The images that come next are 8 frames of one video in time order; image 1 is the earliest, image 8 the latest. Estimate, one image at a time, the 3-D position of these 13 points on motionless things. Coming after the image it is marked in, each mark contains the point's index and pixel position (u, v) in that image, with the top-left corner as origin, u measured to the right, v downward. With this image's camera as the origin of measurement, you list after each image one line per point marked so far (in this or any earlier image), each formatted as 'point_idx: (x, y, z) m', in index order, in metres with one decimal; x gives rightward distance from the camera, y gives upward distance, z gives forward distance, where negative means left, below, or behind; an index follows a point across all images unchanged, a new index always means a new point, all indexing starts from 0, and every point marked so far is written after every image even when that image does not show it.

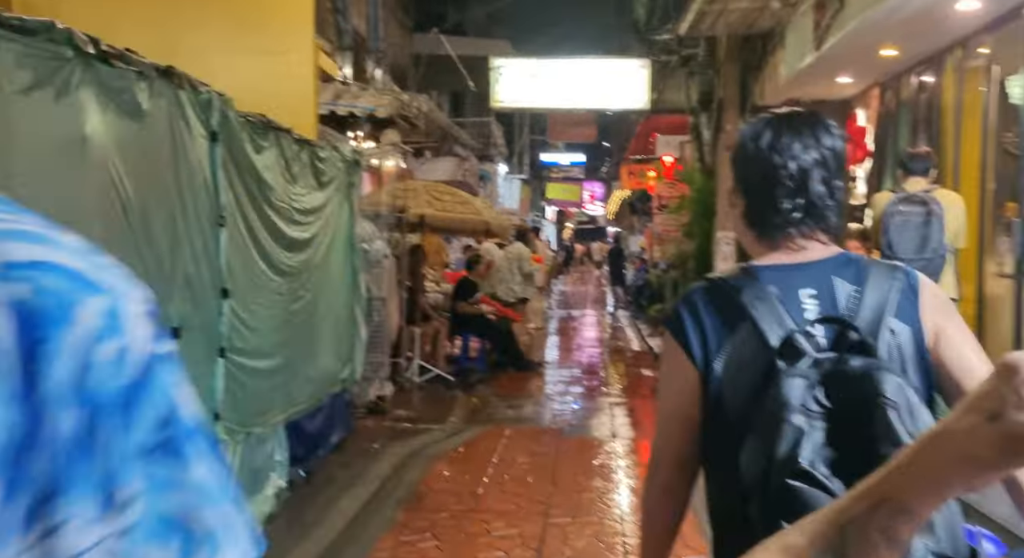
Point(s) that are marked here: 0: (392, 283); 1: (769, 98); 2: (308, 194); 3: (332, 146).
0: (-1.3, 0.0, +10.0) m
1: (+2.7, +1.9, +9.5) m
2: (-1.7, +0.7, +7.9) m
3: (-1.7, +1.3, +8.5) m
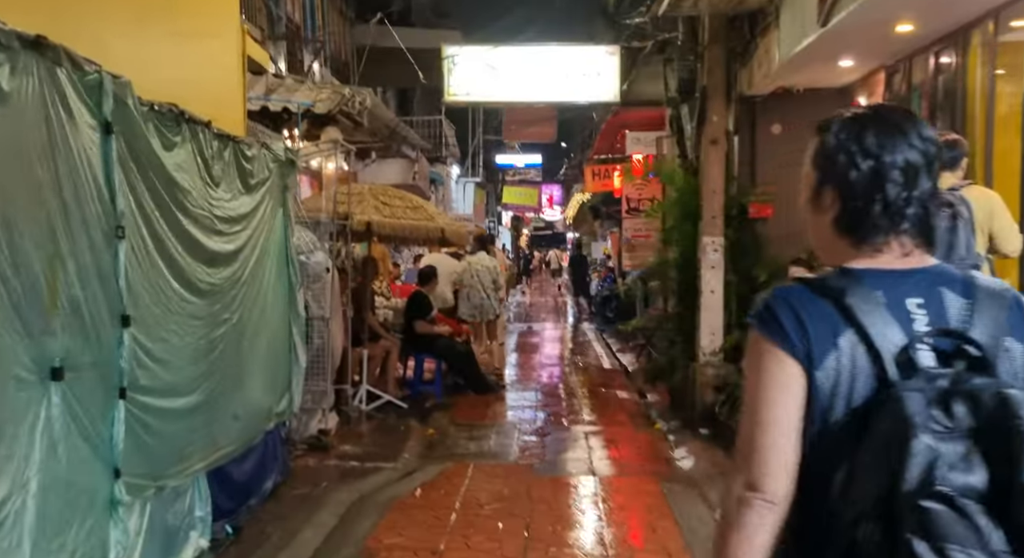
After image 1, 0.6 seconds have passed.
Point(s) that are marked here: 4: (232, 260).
0: (-1.7, -0.2, +8.8) m
1: (+2.3, +1.8, +8.5) m
2: (-2.0, +0.6, +6.6) m
3: (-2.0, +1.1, +7.2) m
4: (-2.0, +0.1, +6.5) m
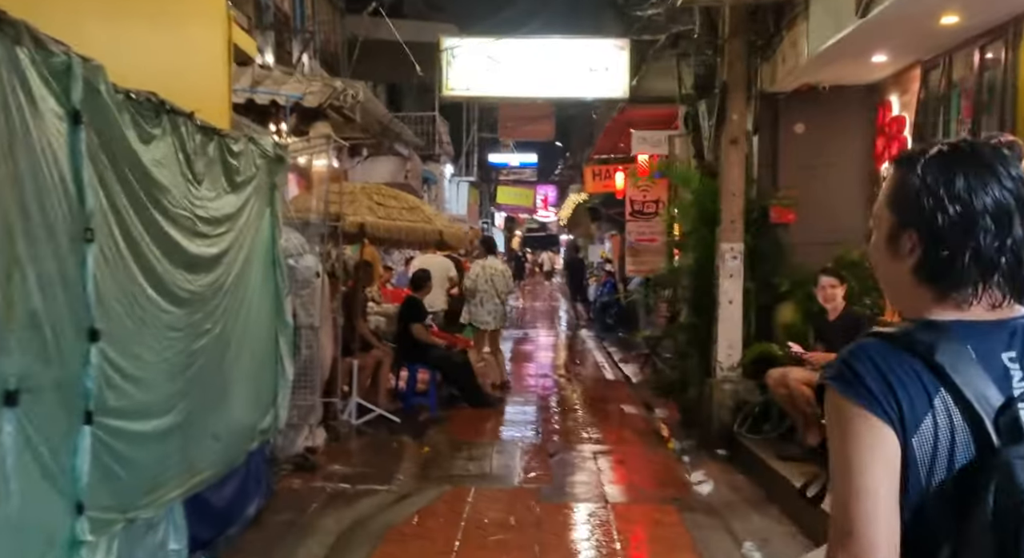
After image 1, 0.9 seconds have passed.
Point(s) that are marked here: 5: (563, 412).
0: (-1.7, -0.2, +8.1) m
1: (+2.4, +1.7, +8.0) m
2: (-1.9, +0.5, +6.0) m
3: (-1.9, +1.0, +6.6) m
4: (-1.9, +0.1, +5.8) m
5: (+0.6, -1.6, +10.4) m
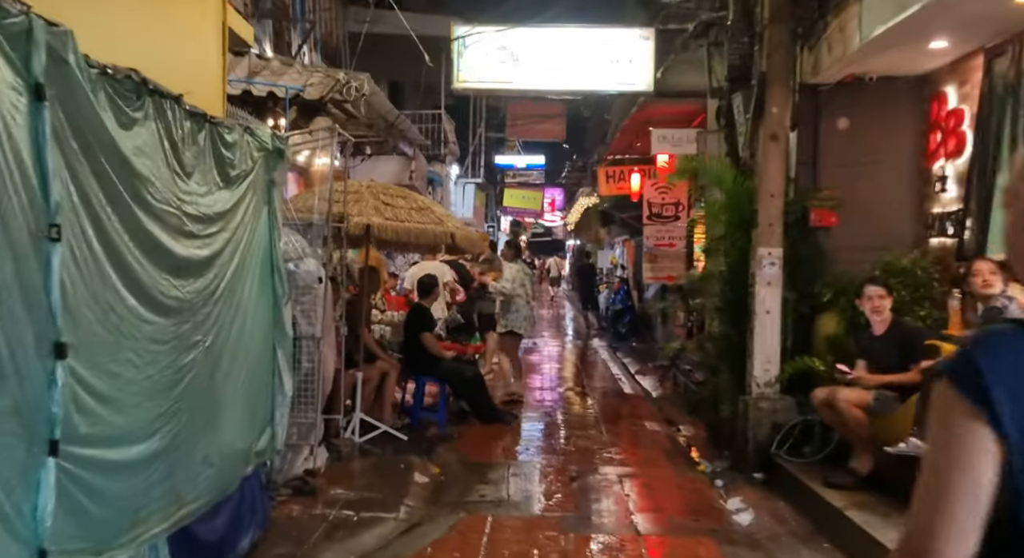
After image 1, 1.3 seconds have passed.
0: (-1.5, -0.3, +7.5) m
1: (+2.6, +1.7, +7.3) m
2: (-1.8, +0.5, +5.3) m
3: (-1.7, +1.0, +5.9) m
4: (-1.7, +0.1, +5.2) m
5: (+0.7, -1.7, +9.7) m
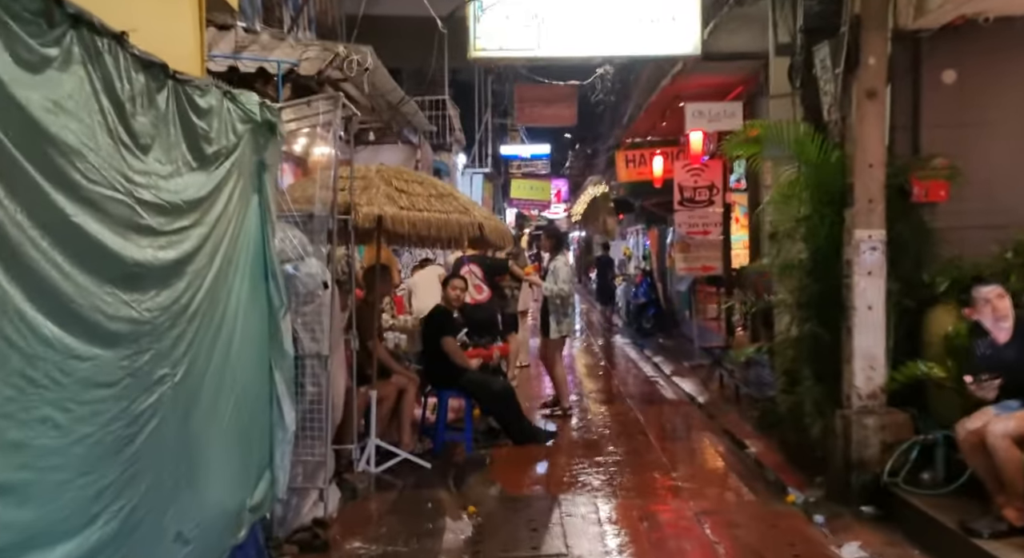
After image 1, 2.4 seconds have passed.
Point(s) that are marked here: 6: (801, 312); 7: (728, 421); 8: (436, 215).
0: (-1.2, -0.3, +6.2) m
1: (+2.8, +1.8, +6.0) m
2: (-1.5, +0.5, +4.0) m
3: (-1.5, +1.0, +4.6) m
4: (-1.4, 0.0, +3.9) m
5: (+1.1, -1.6, +8.5) m
6: (+2.2, -0.2, +6.7) m
7: (+2.3, -1.5, +9.6) m
8: (-0.6, +0.5, +7.2) m
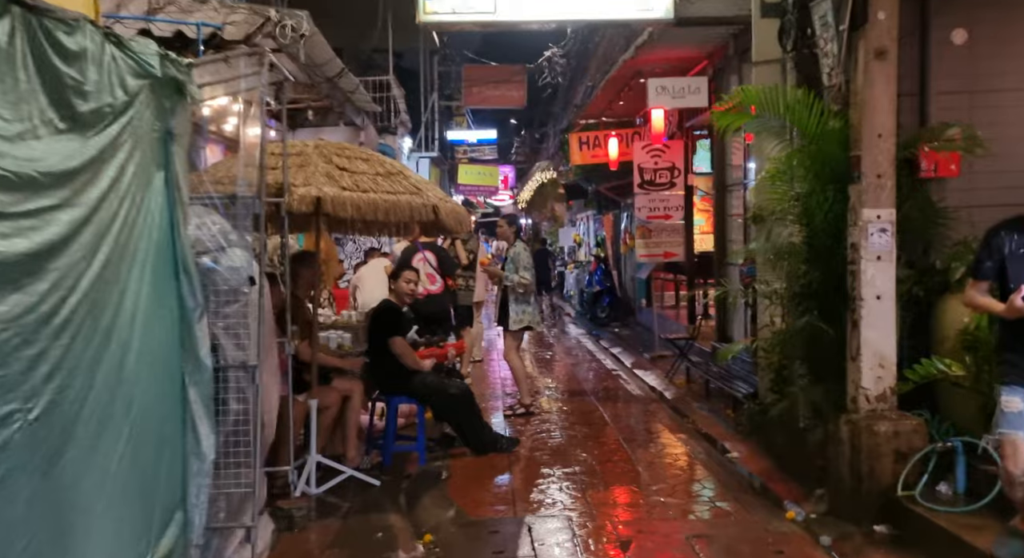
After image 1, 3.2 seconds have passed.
0: (-1.4, -0.3, +5.2) m
1: (+2.6, +1.8, +5.3) m
2: (-1.6, +0.5, +3.0) m
3: (-1.6, +1.0, +3.6) m
4: (-1.5, 0.0, +2.9) m
5: (+0.7, -1.5, +7.7) m
6: (+1.9, -0.2, +6.0) m
7: (+1.9, -1.4, +8.9) m
8: (-0.9, +0.6, +6.3) m
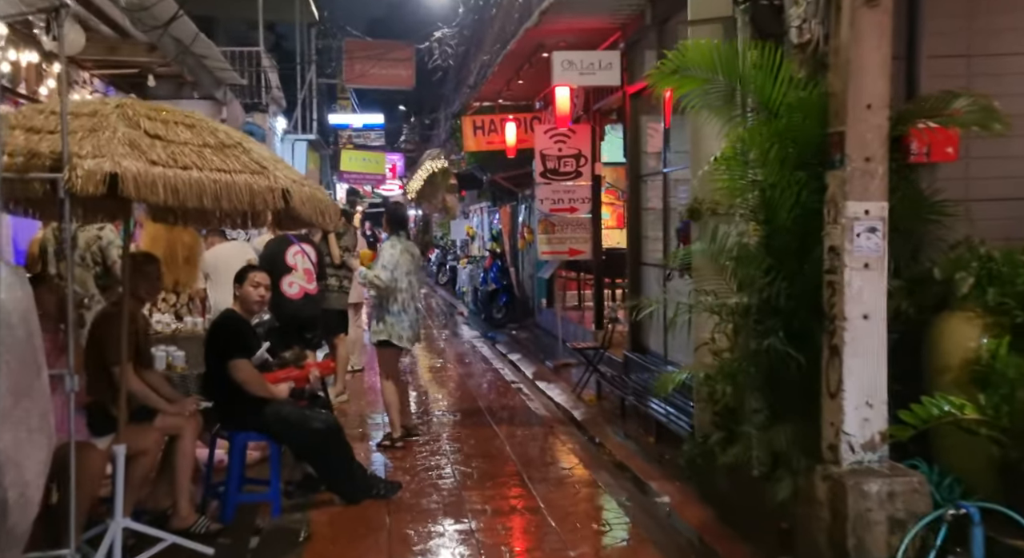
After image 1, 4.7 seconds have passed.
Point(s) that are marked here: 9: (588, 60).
0: (-1.9, -0.3, +3.6) m
1: (+2.0, +1.8, +4.1) m
2: (-1.8, +0.4, +1.4) m
3: (-1.9, +0.9, +1.9) m
4: (-1.8, -0.1, +1.2) m
5: (-0.1, -1.6, +6.3) m
6: (+1.3, -0.2, +4.7) m
7: (+0.9, -1.4, +7.6) m
8: (-1.6, +0.5, +4.7) m
9: (+0.8, +2.4, +9.7) m
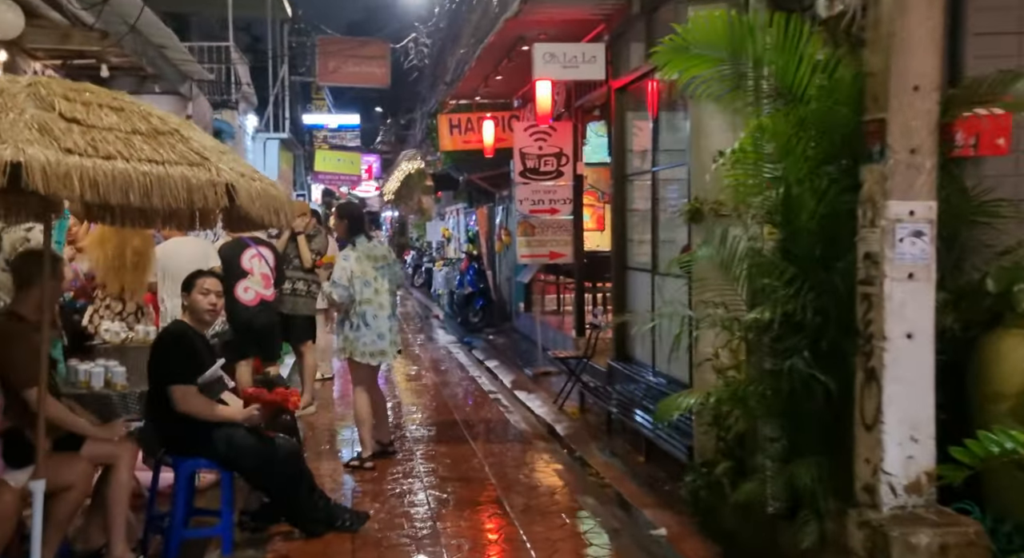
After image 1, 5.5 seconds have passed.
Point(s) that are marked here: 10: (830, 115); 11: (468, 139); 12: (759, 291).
0: (-2.0, -0.4, +2.8) m
1: (+2.0, +1.7, +3.5) m
2: (-1.8, +0.4, +0.7) m
3: (-1.9, +0.9, +1.2) m
4: (-1.7, -0.1, +0.5) m
5: (-0.2, -1.6, +5.6) m
6: (+1.2, -0.3, +4.1) m
7: (+0.7, -1.5, +7.0) m
8: (-1.6, +0.5, +4.0) m
9: (+0.6, +2.3, +9.1) m
10: (+1.3, +0.7, +3.8) m
11: (-0.6, +2.0, +12.9) m
12: (+1.2, 0.0, +4.1) m
